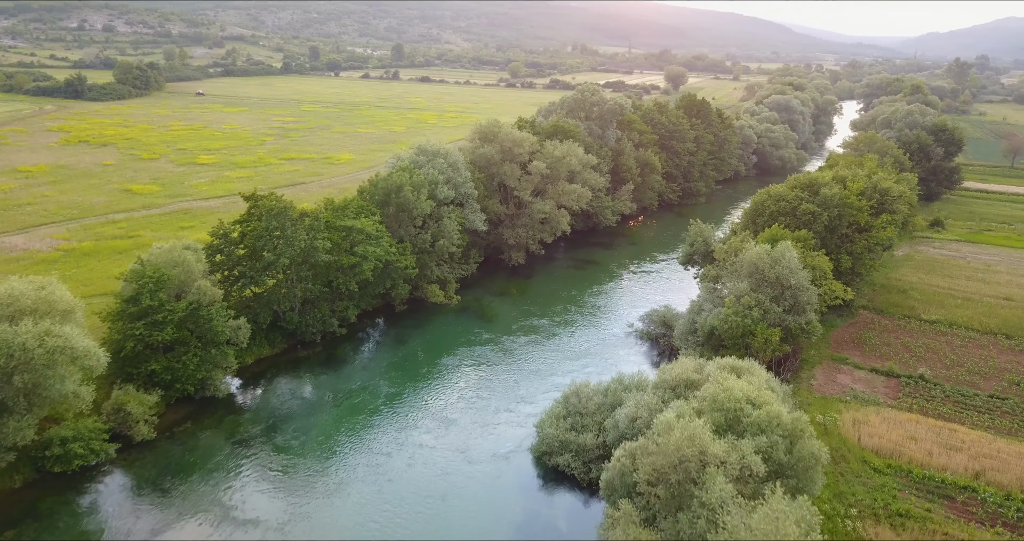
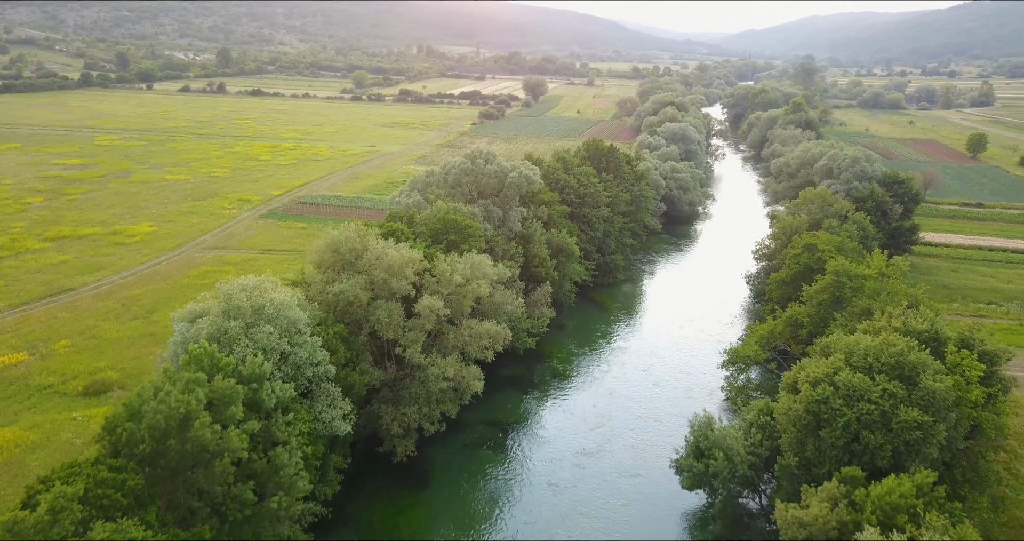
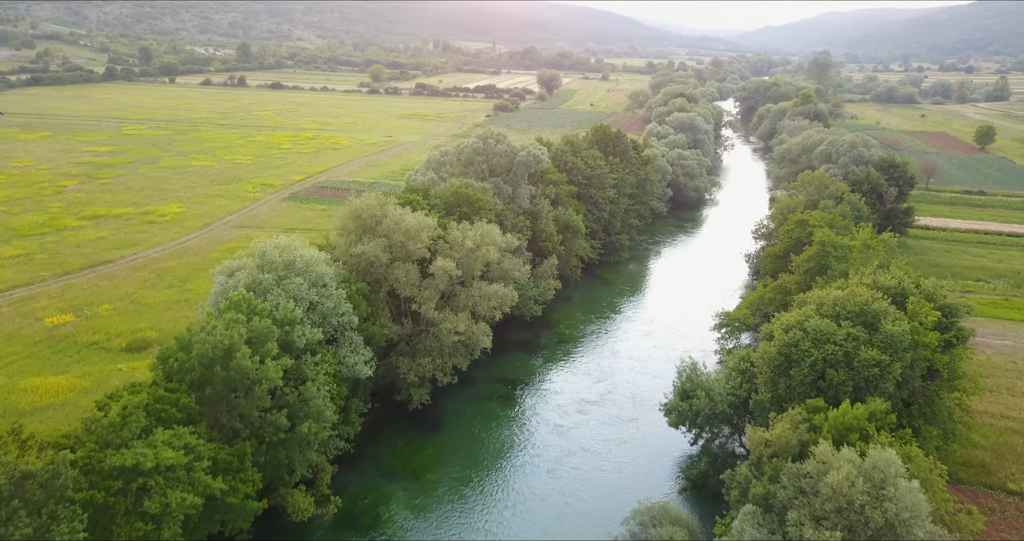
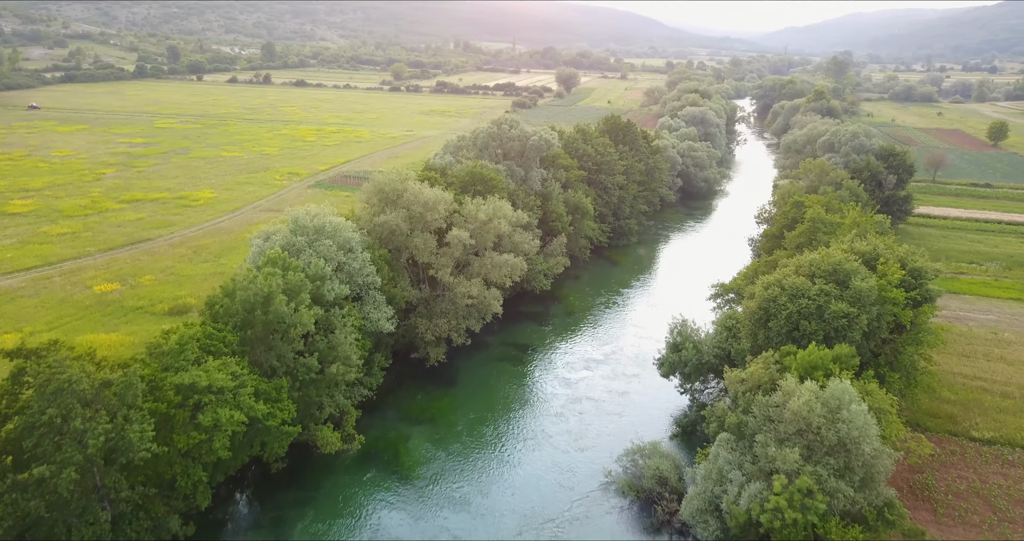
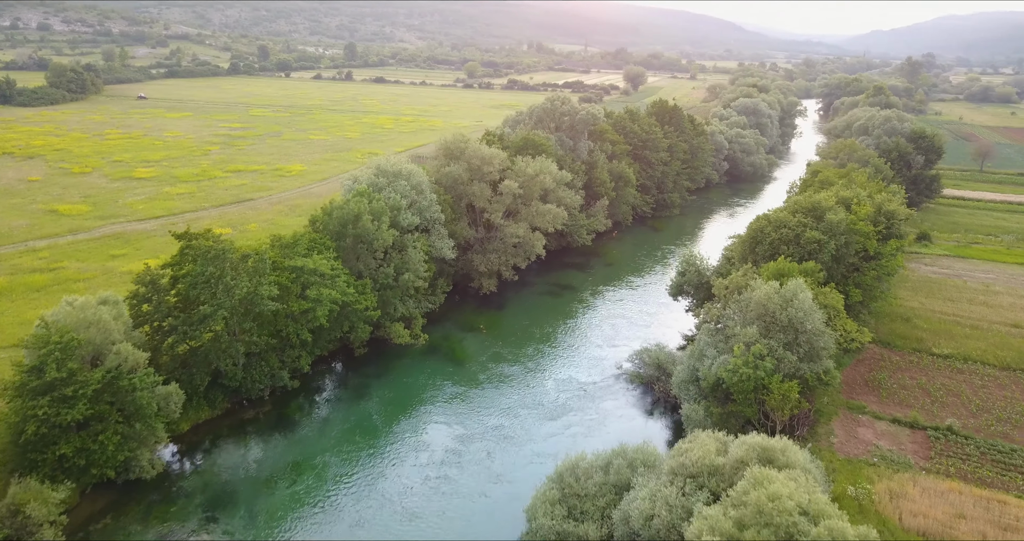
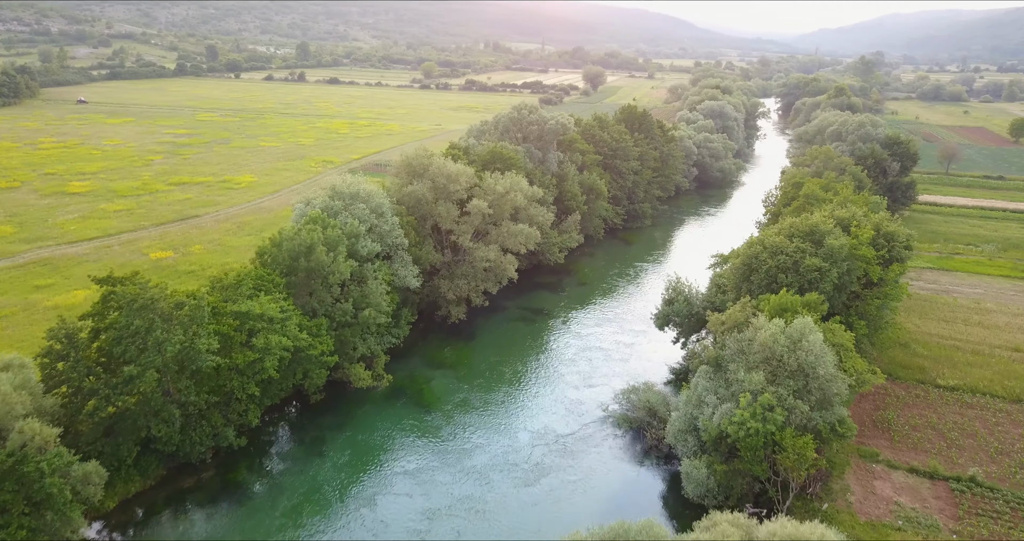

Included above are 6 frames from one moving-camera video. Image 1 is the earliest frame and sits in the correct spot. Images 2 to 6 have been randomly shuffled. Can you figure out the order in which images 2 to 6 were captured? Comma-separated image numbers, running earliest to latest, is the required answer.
5, 6, 4, 3, 2
